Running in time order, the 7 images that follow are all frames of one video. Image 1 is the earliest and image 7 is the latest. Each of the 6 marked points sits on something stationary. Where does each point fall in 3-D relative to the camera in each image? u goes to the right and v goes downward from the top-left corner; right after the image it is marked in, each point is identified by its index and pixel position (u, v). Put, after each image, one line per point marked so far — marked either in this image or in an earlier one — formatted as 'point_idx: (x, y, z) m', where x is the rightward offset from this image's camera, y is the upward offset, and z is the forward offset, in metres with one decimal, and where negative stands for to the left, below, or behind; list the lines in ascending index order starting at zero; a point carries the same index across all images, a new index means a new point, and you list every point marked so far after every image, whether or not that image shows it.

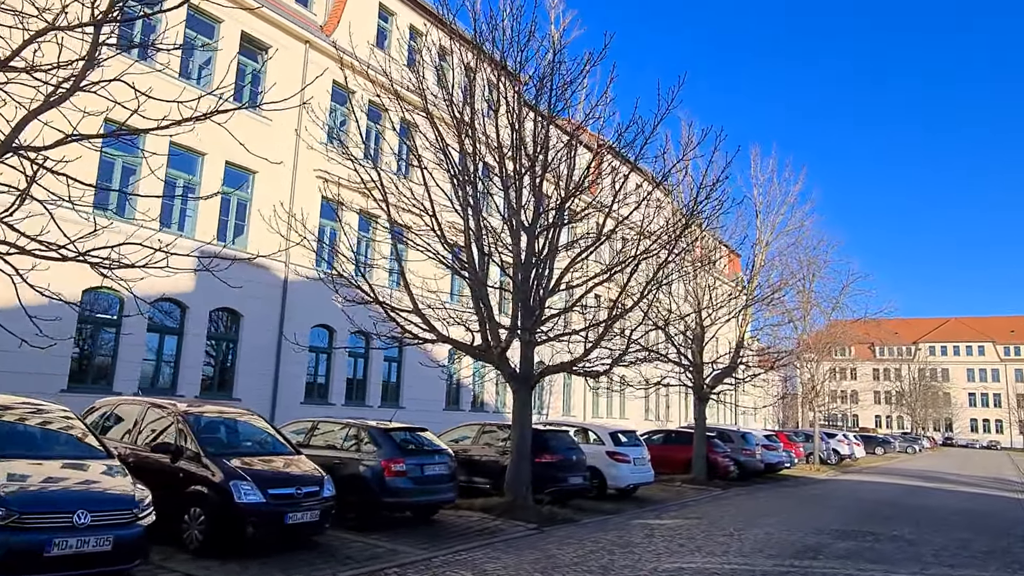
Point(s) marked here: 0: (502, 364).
0: (-0.2, -1.3, +12.3) m
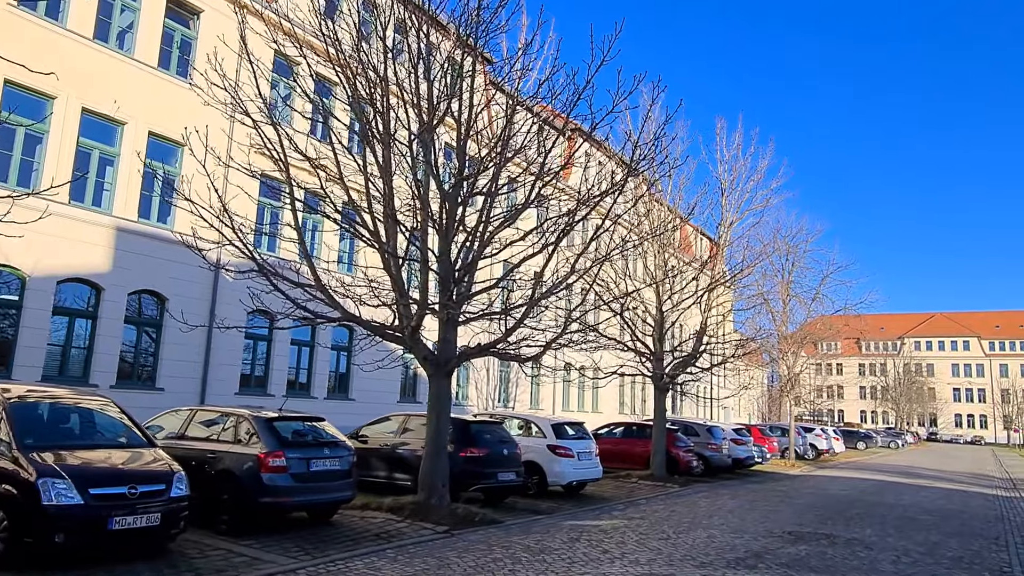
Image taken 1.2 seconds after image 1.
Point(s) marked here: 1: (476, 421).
0: (-1.5, -0.9, +10.9) m
1: (-0.6, -2.4, +12.8) m
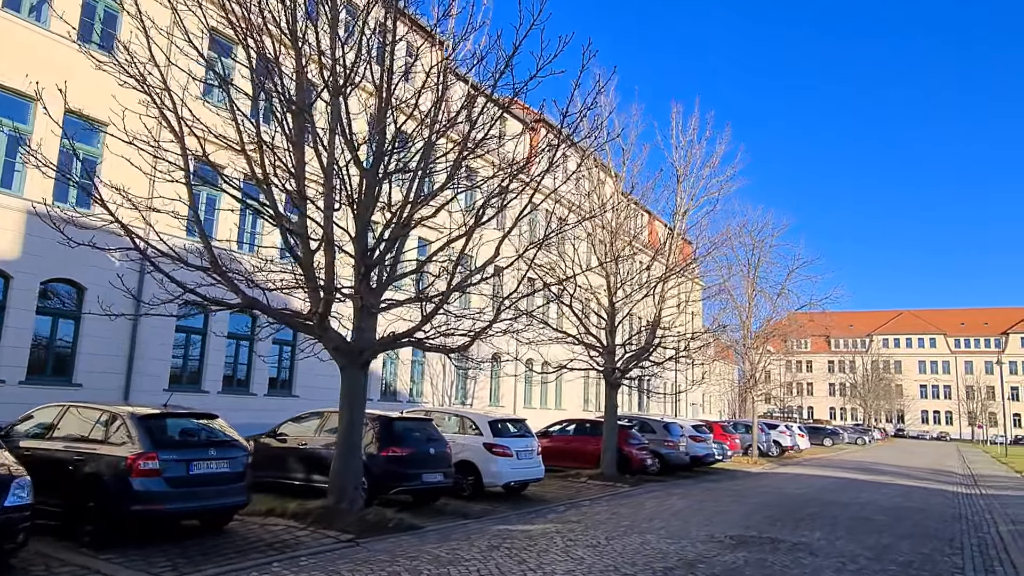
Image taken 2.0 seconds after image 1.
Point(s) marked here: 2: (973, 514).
0: (-2.6, -0.6, +9.9) m
1: (-1.8, -2.2, +11.8) m
2: (+9.7, -4.8, +15.2) m
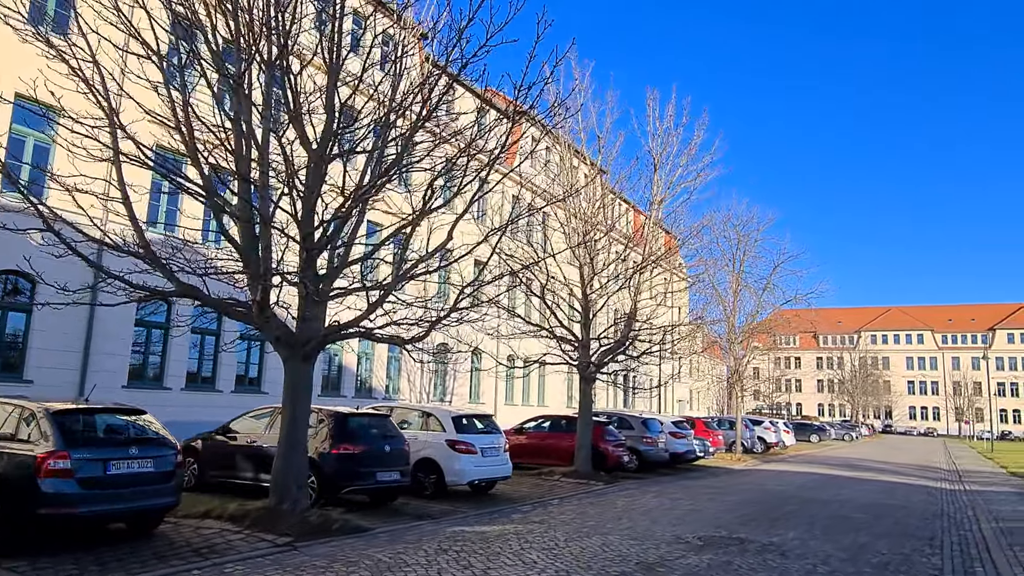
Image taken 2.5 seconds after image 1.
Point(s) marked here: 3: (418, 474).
0: (-3.2, -0.5, +9.3) m
1: (-2.4, -2.0, +11.2) m
2: (+9.1, -4.6, +14.7) m
3: (-1.7, -3.3, +12.9) m
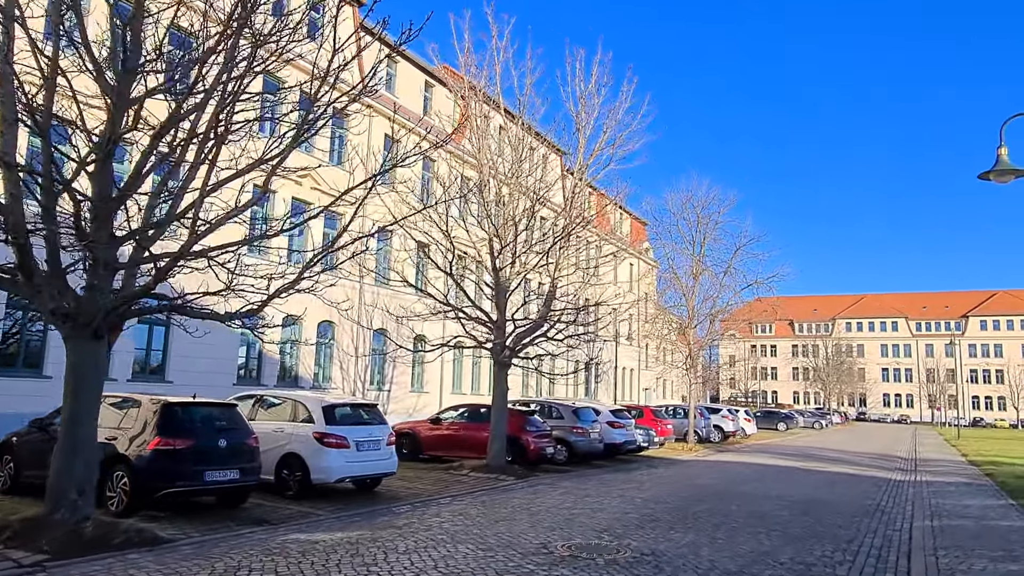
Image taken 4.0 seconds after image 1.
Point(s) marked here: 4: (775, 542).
0: (-5.0, -0.1, +7.7) m
1: (-4.3, -1.6, +9.6) m
2: (+7.1, -4.1, +13.5) m
3: (-3.6, -2.9, +11.4) m
4: (+3.5, -3.3, +9.4) m
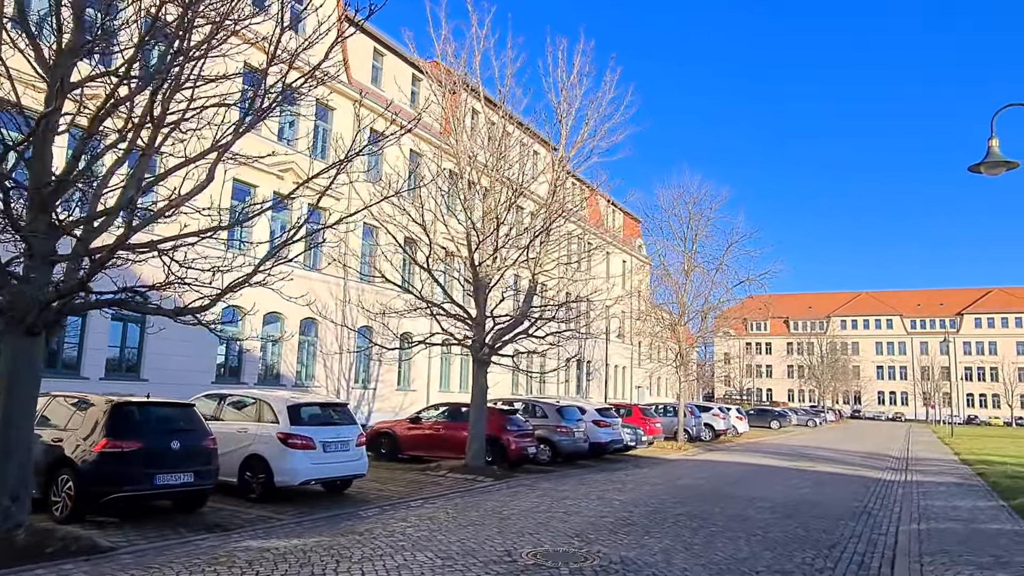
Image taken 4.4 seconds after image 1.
0: (-5.4, 0.0, +7.2) m
1: (-4.7, -1.5, +9.2) m
2: (+6.7, -4.0, +13.1) m
3: (-4.1, -2.8, +10.9) m
4: (+3.1, -3.2, +9.0) m
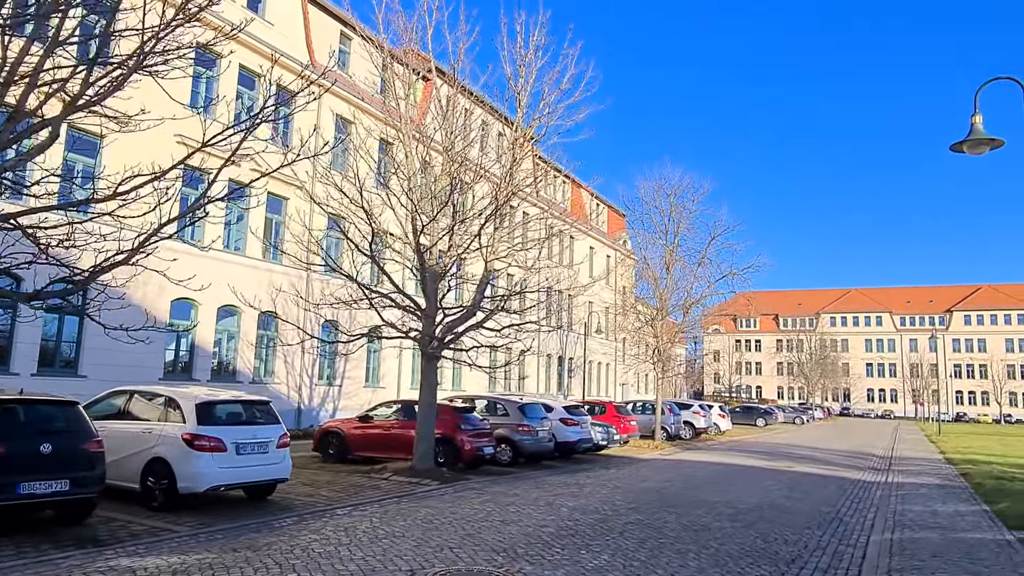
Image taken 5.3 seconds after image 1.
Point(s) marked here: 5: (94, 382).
0: (-6.3, +0.2, +6.1) m
1: (-5.6, -1.3, +8.1) m
2: (+5.7, -3.8, +12.1) m
3: (-5.0, -2.6, +9.8) m
4: (+2.2, -3.0, +8.0) m
5: (-10.9, -2.5, +18.6) m
